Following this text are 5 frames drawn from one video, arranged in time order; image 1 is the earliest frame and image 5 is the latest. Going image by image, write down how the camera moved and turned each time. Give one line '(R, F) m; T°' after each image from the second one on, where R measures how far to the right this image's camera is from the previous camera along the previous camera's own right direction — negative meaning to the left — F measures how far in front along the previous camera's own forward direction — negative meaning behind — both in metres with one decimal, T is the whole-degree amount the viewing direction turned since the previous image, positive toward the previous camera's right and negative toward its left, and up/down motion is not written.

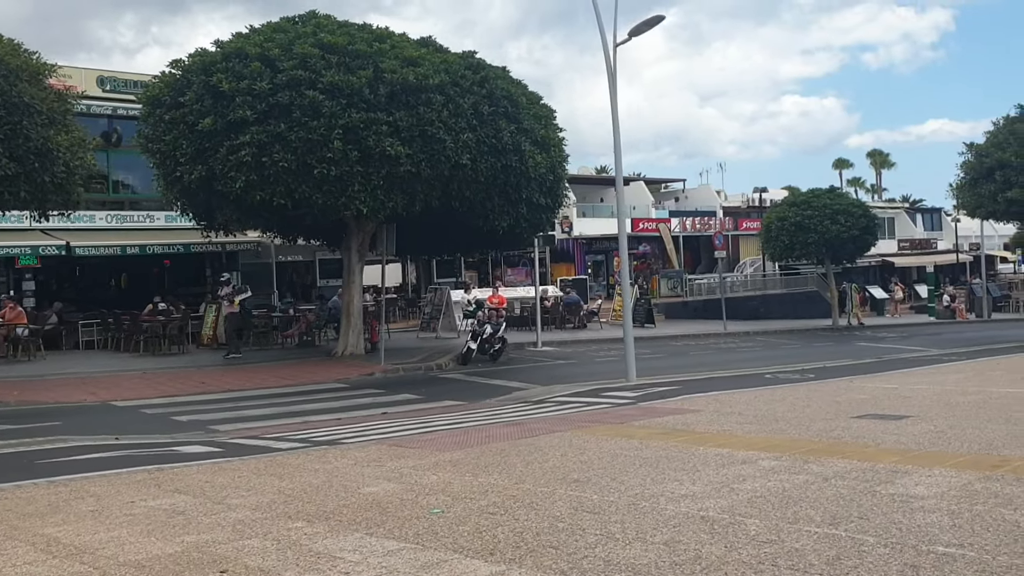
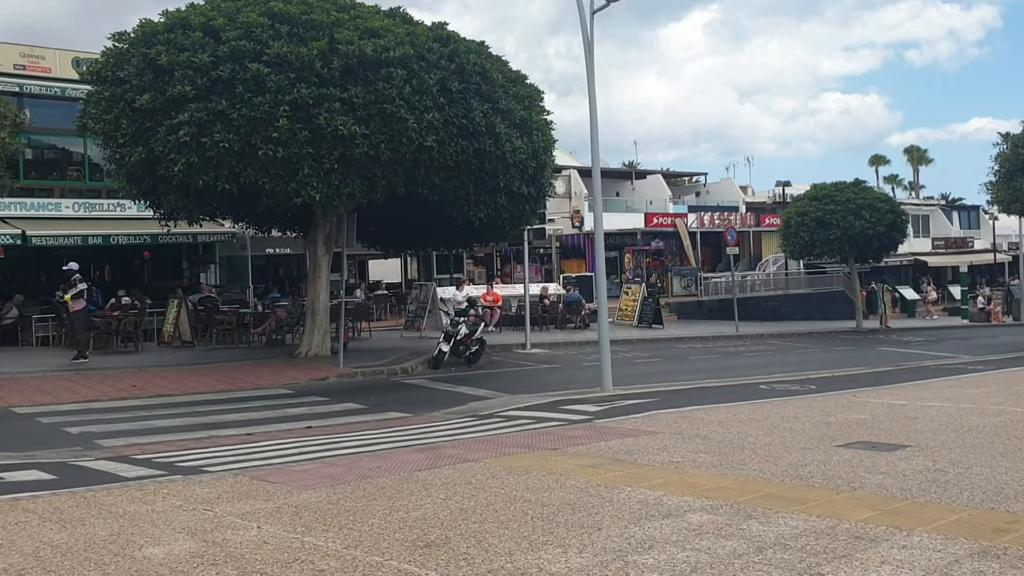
(+1.2, +2.0) m; -2°
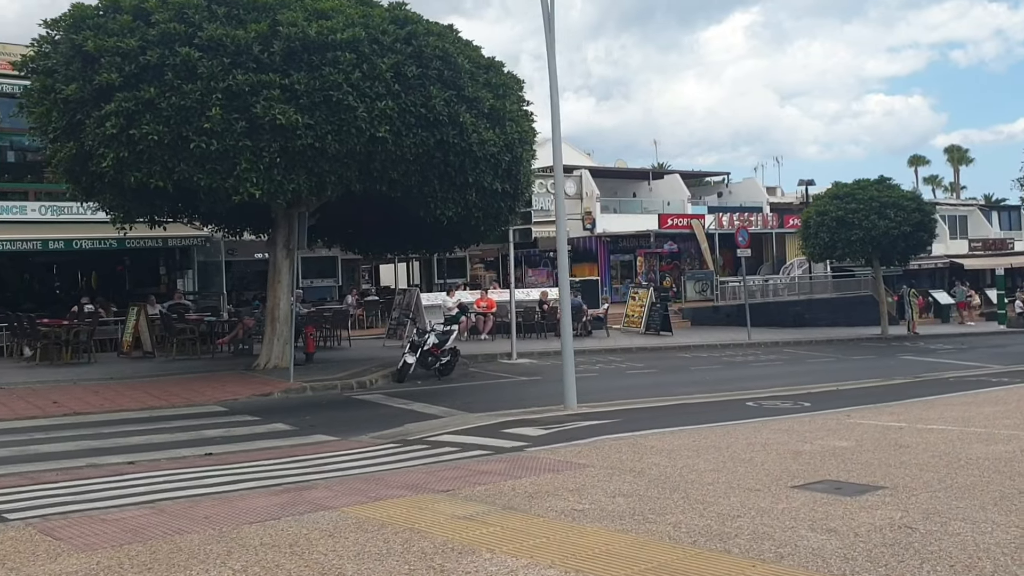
(+1.3, +1.7) m; -2°
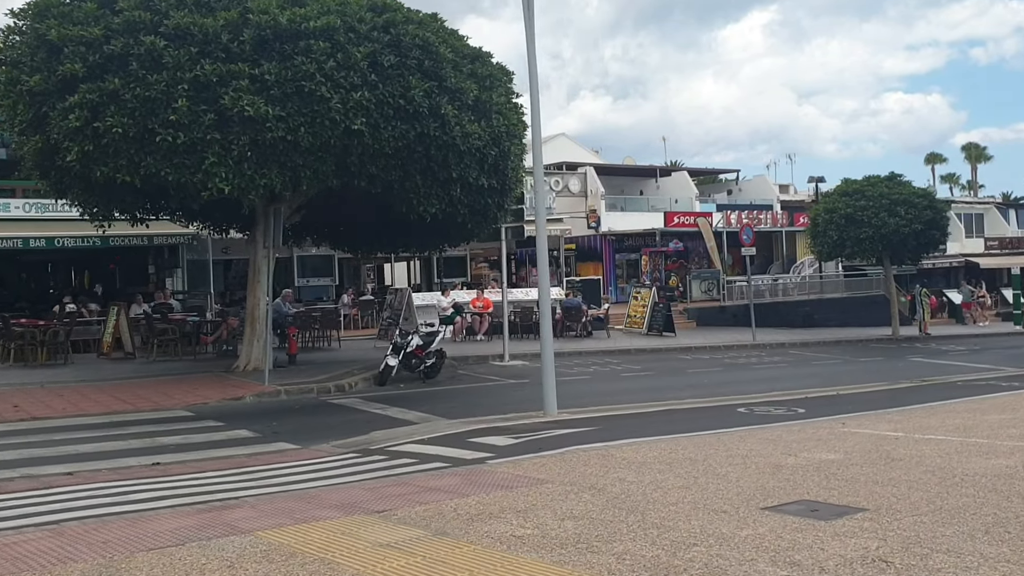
(+0.6, +0.7) m; -1°
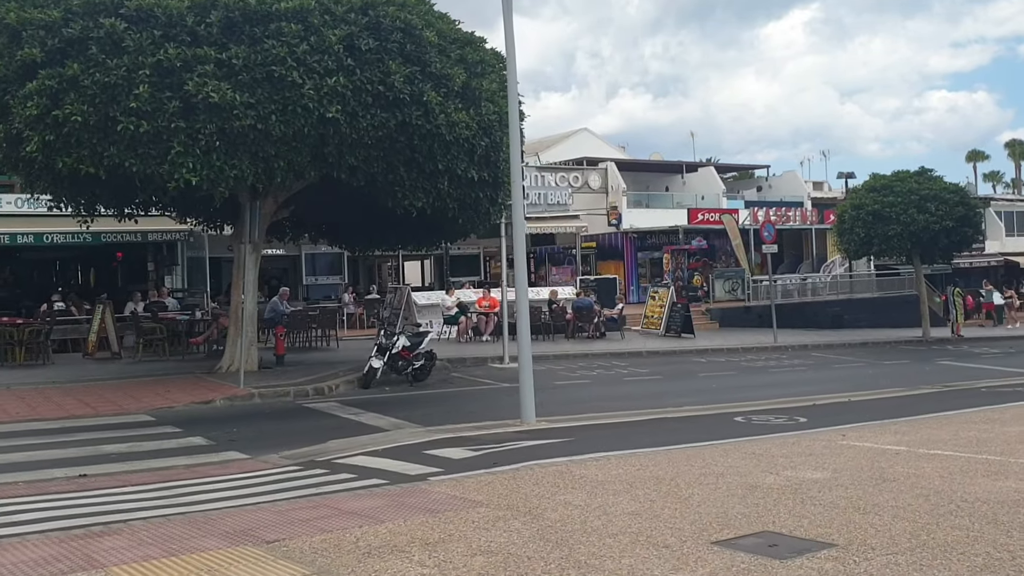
(+0.8, +1.0) m; -2°
